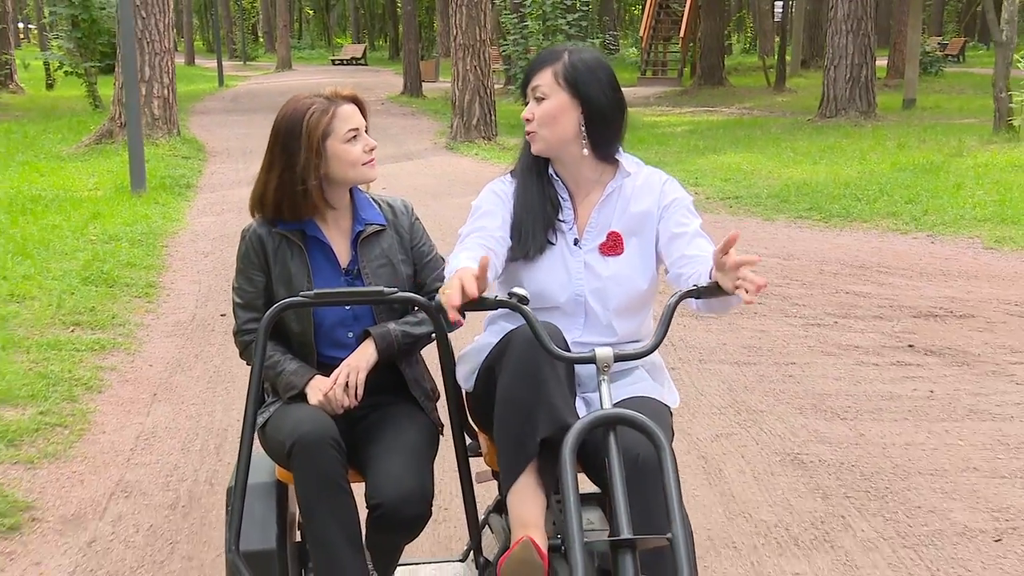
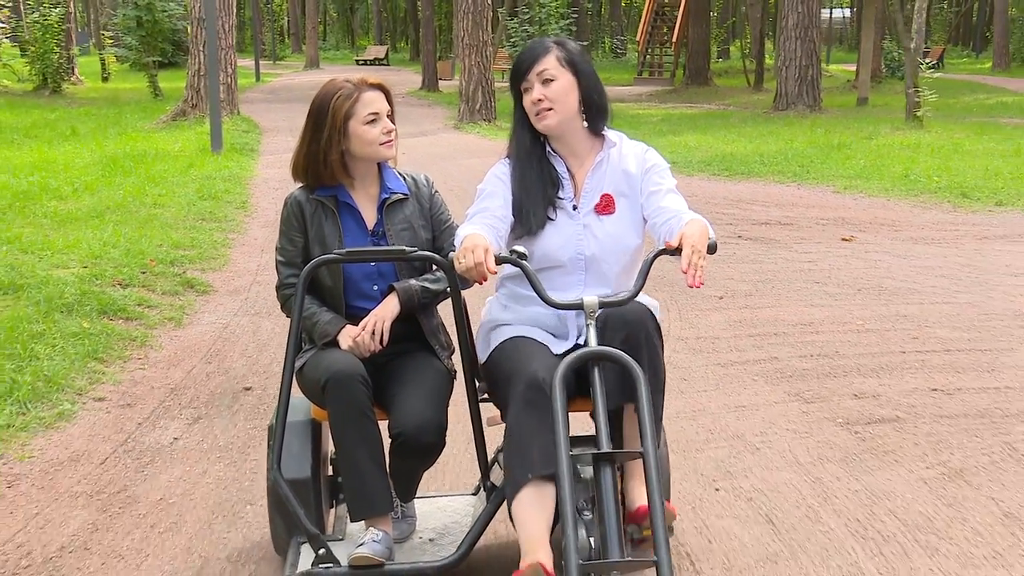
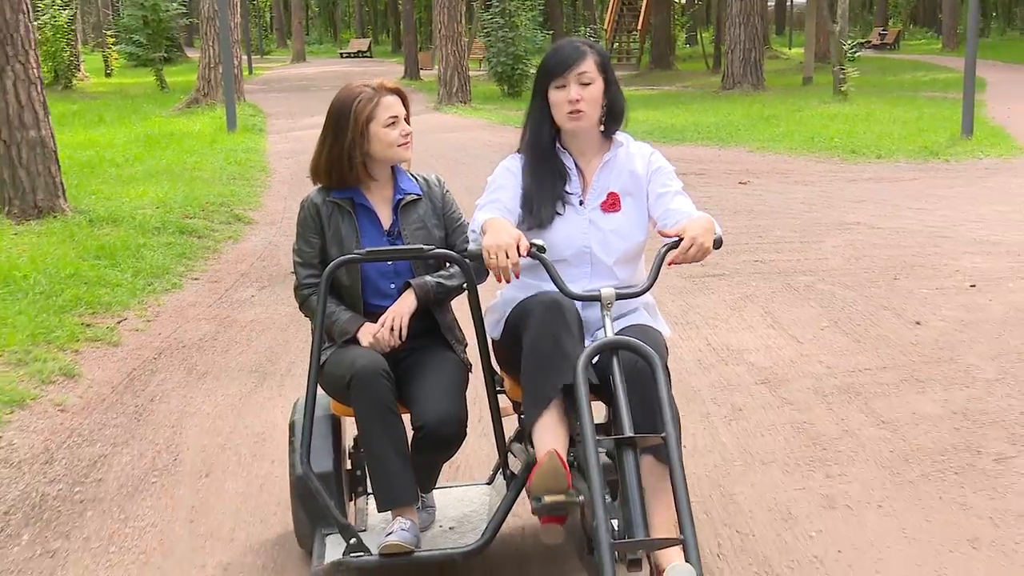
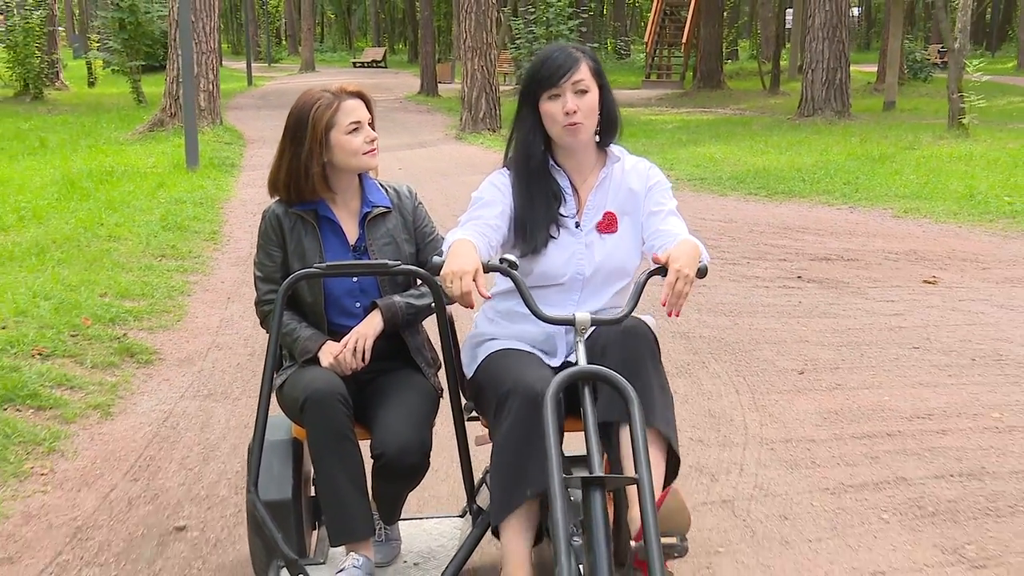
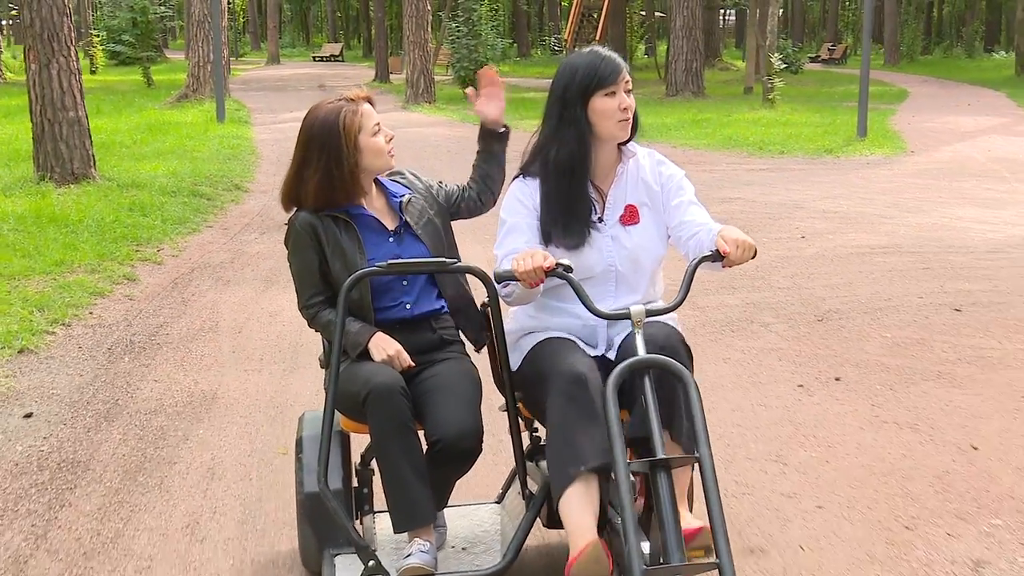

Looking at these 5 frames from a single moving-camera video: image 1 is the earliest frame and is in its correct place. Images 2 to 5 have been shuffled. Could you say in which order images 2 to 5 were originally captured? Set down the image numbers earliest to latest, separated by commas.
4, 2, 3, 5
